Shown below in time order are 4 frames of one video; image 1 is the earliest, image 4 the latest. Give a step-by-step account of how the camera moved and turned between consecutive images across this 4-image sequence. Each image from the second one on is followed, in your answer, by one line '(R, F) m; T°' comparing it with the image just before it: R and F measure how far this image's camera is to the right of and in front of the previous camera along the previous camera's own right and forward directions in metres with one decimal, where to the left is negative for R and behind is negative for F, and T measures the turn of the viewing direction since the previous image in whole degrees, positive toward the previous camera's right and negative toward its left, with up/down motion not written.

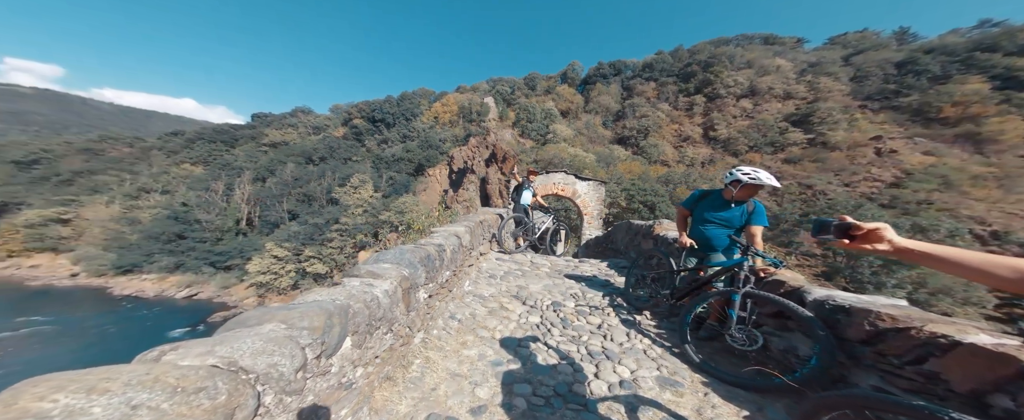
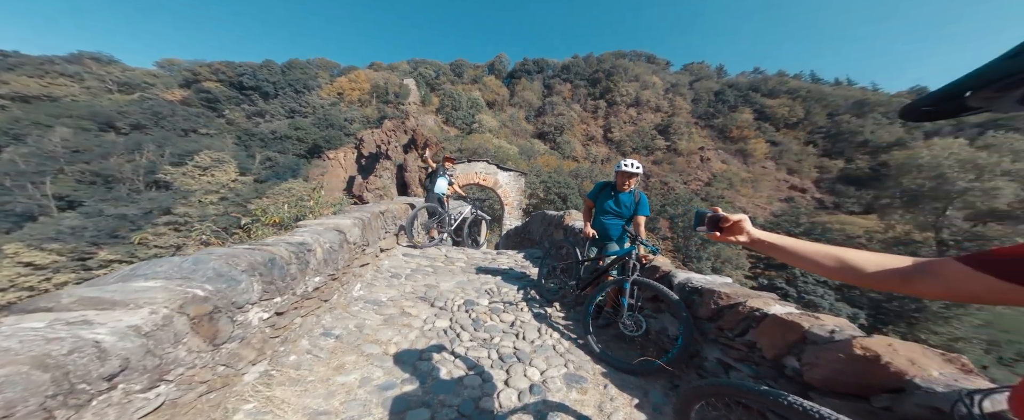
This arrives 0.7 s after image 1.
(+0.2, +0.4) m; +16°
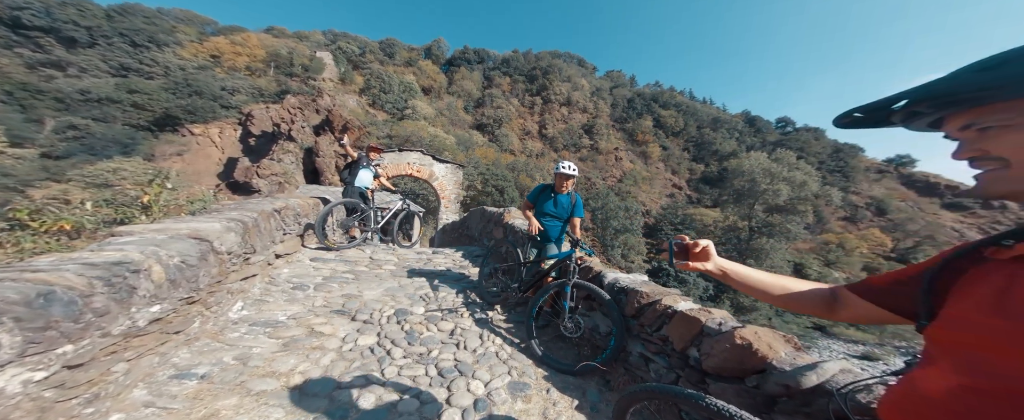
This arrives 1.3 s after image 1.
(-0.1, +0.1) m; +13°
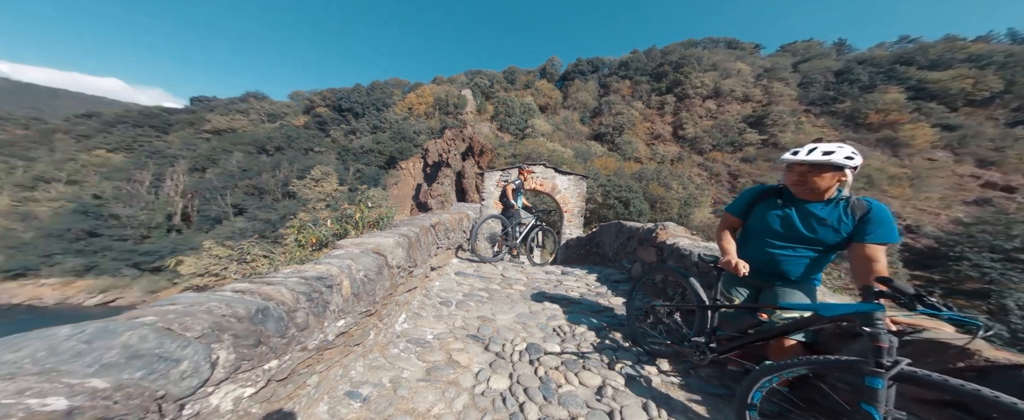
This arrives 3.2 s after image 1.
(-0.3, +0.5) m; -24°
